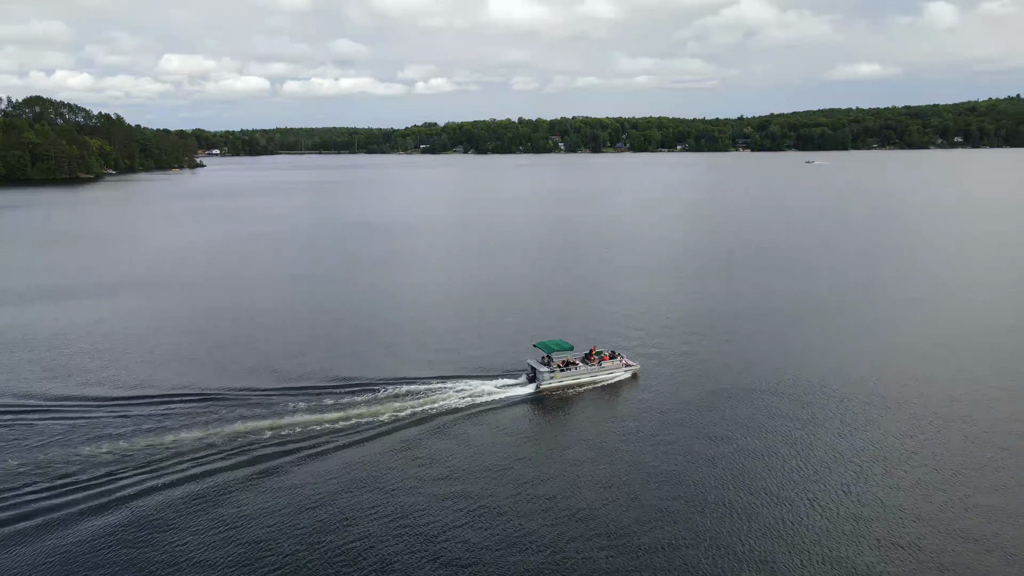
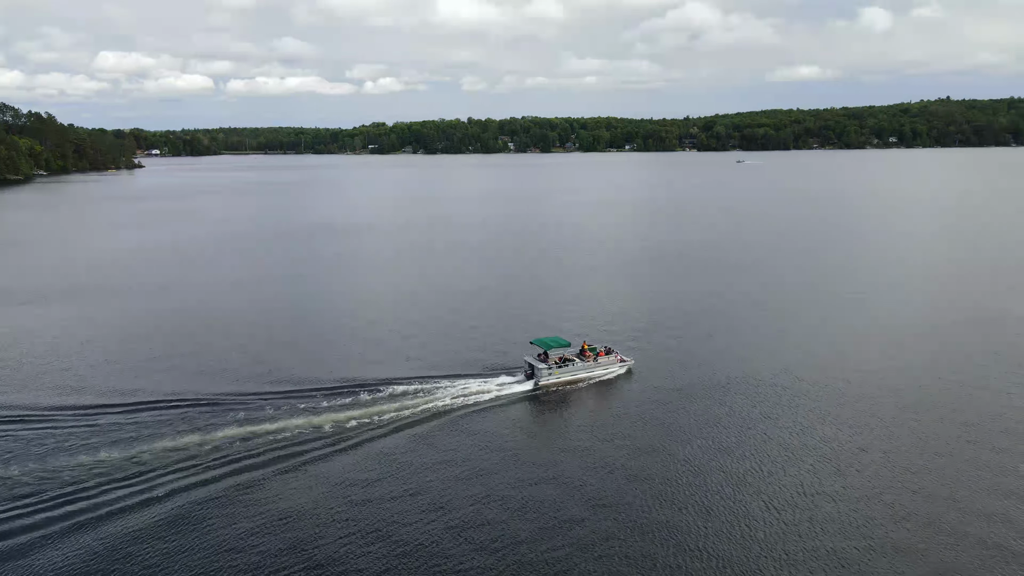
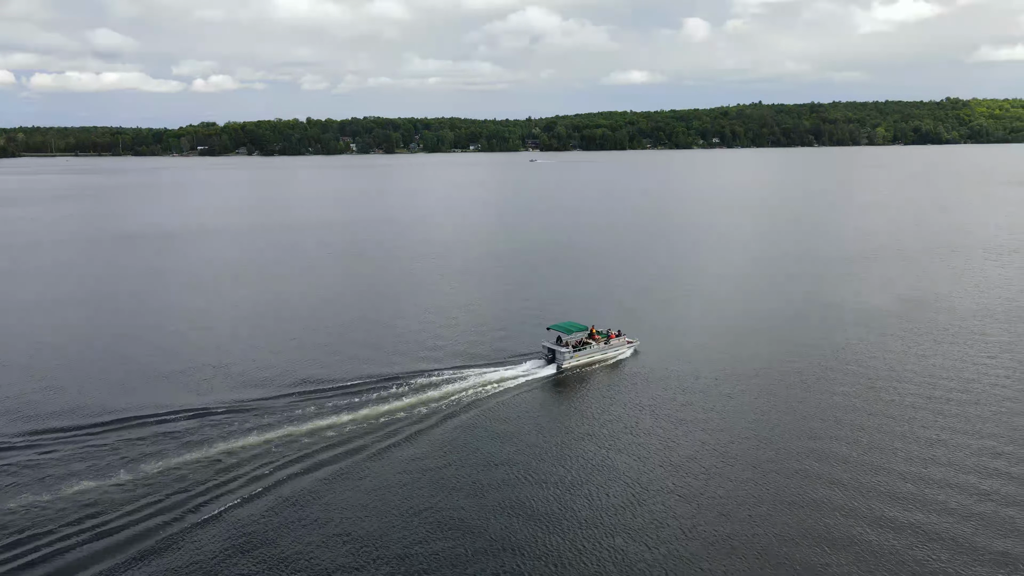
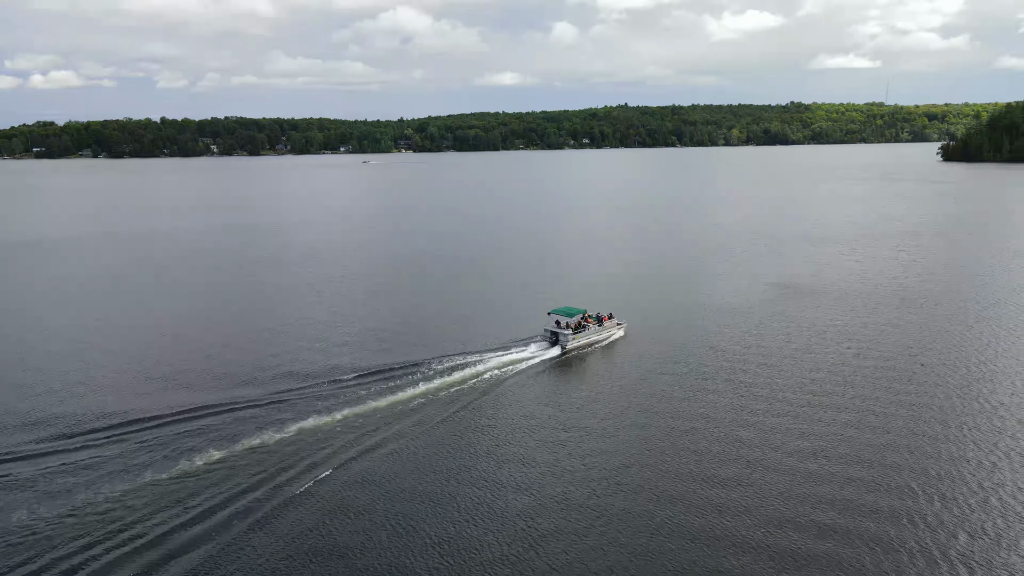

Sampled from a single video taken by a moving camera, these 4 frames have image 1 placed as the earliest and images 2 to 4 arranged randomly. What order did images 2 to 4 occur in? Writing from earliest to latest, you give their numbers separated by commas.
2, 3, 4
